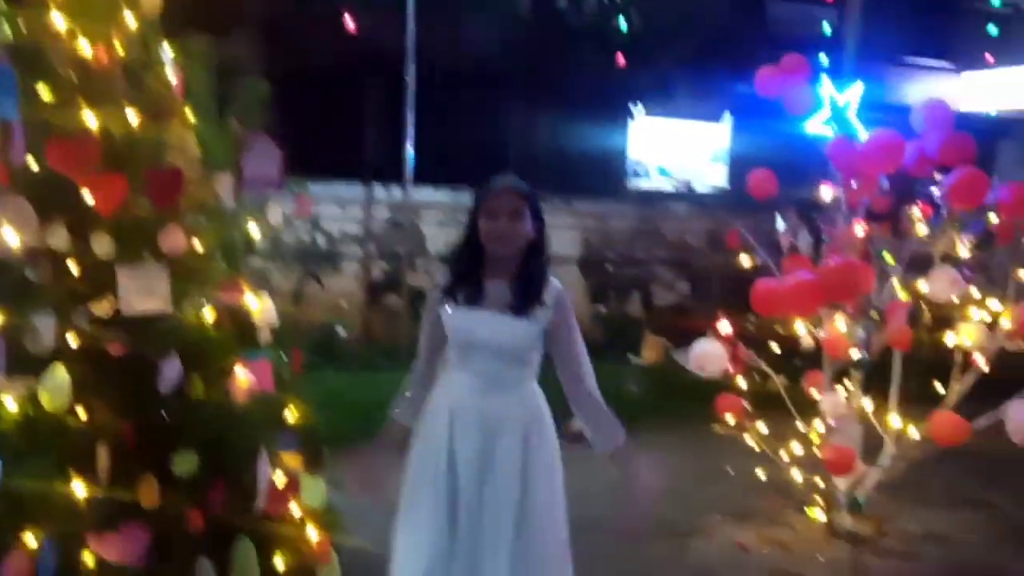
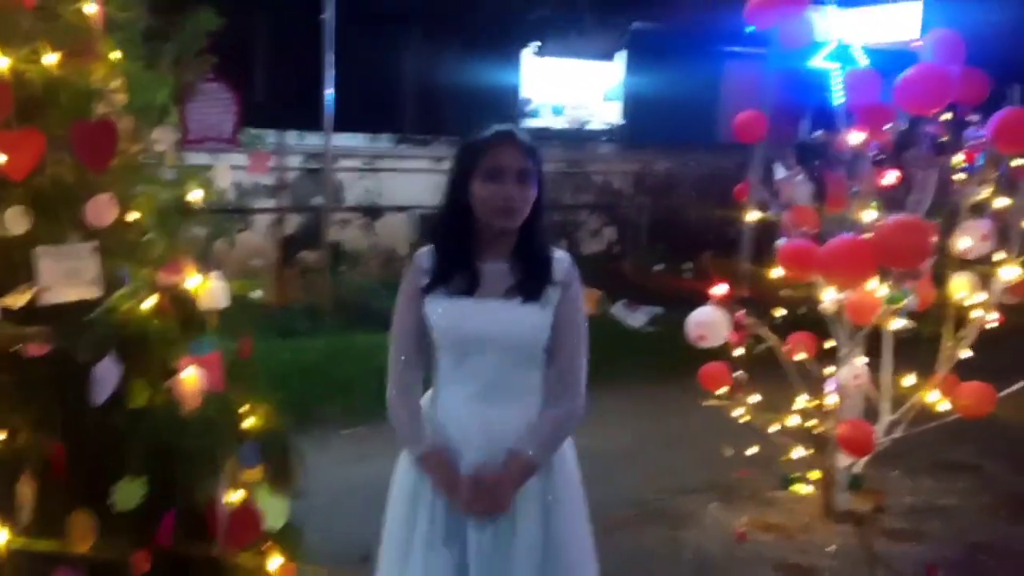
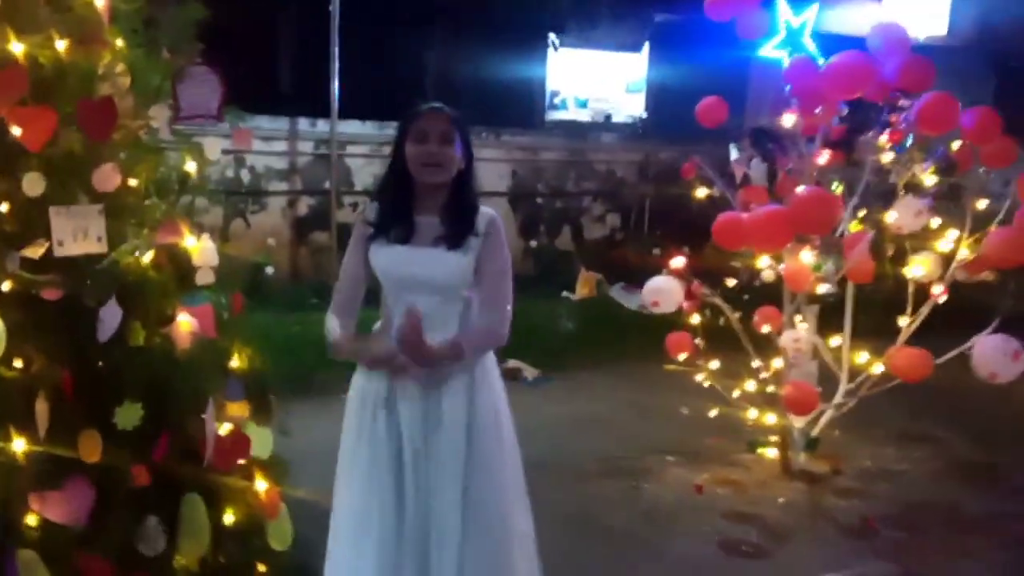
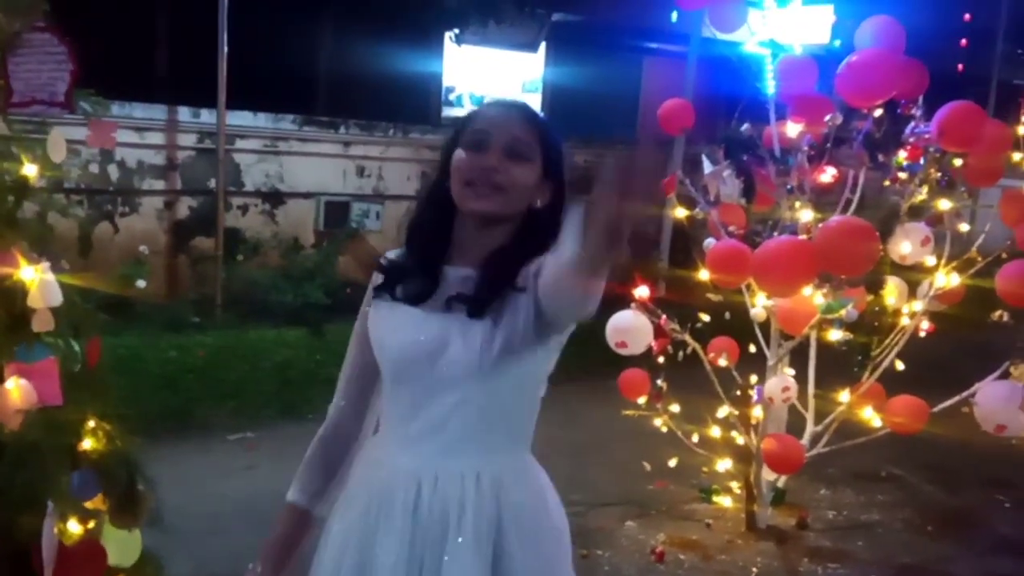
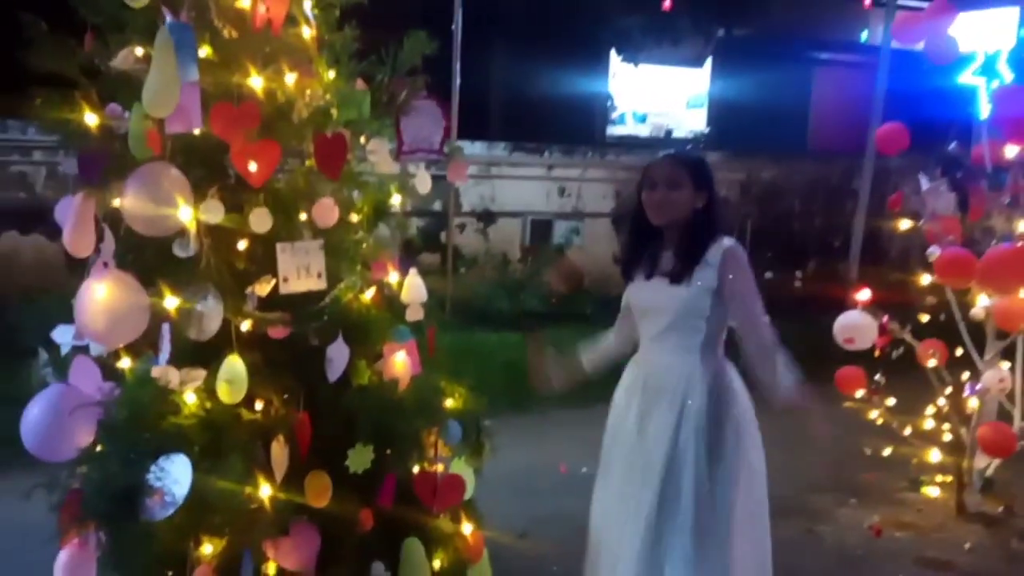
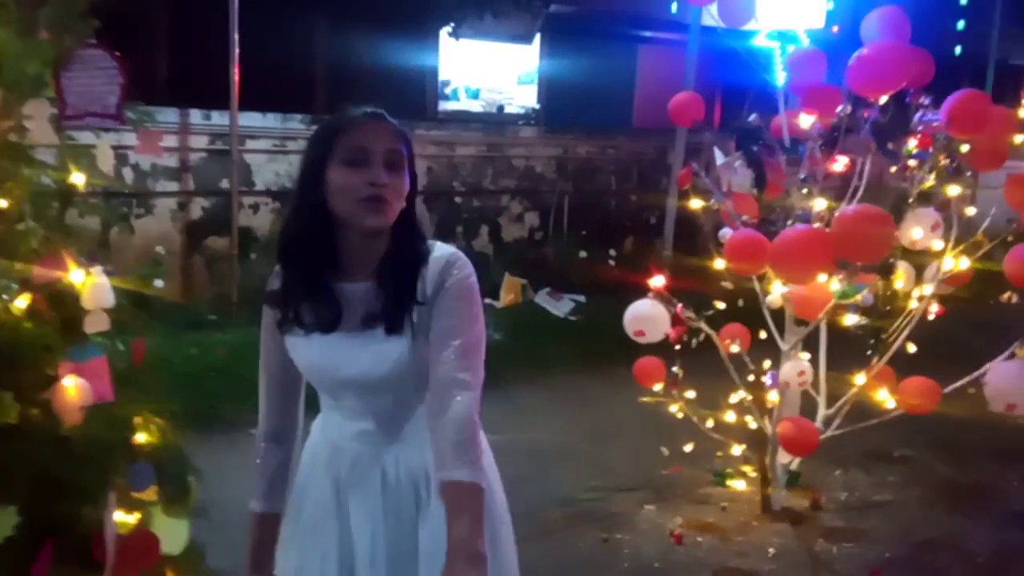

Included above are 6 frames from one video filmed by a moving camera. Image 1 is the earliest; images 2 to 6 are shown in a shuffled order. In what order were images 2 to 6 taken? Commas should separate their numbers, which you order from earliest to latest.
3, 2, 6, 4, 5
